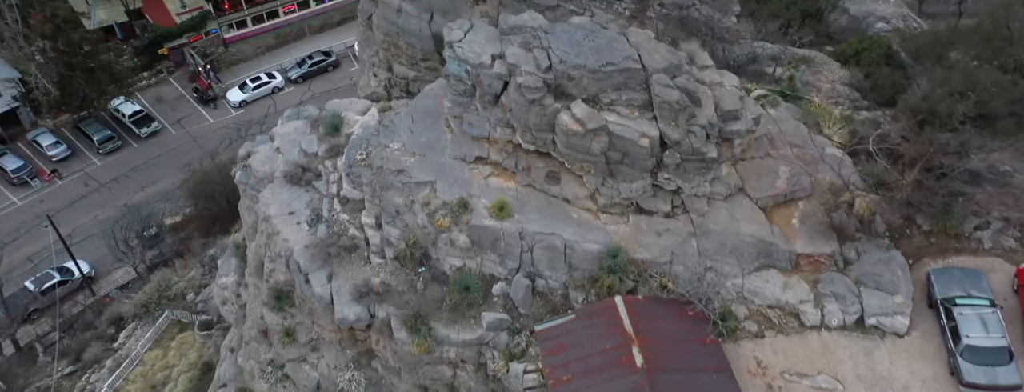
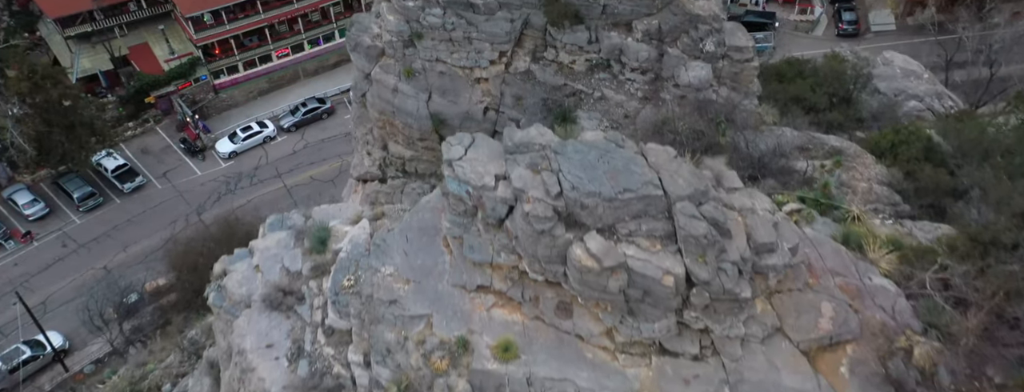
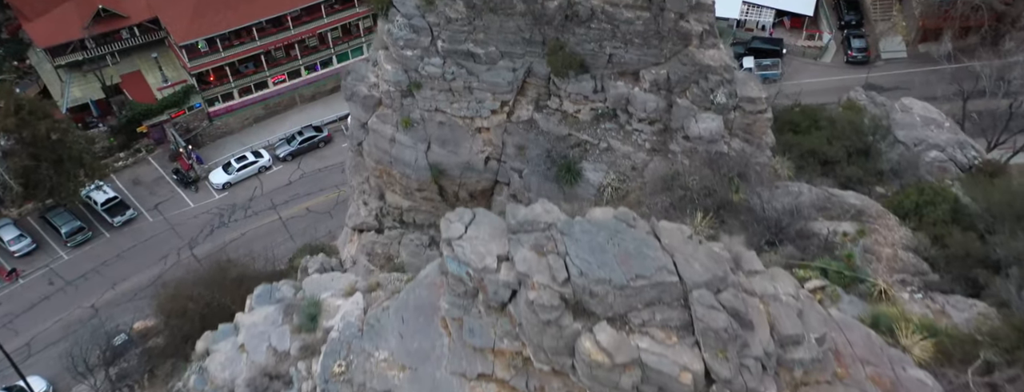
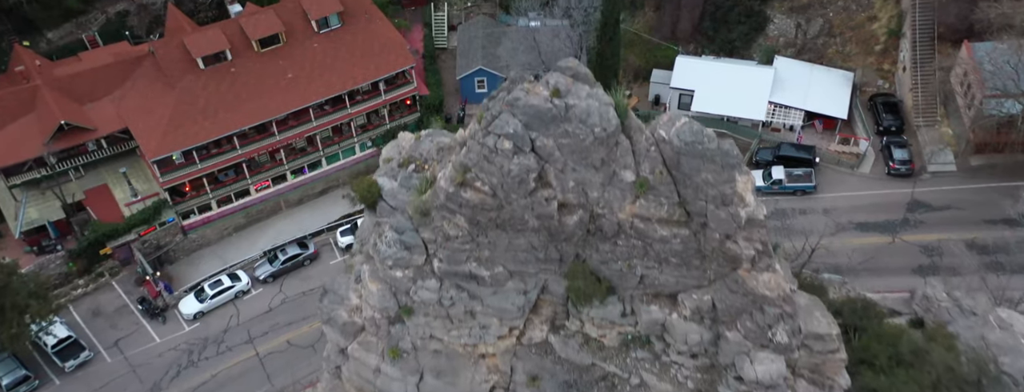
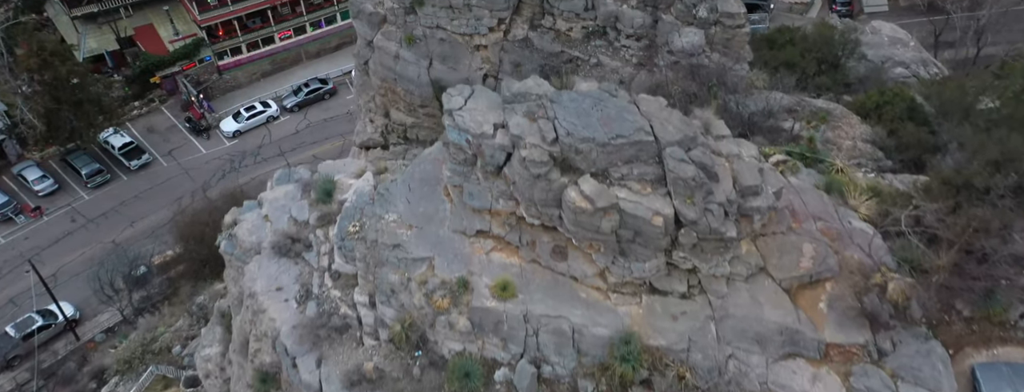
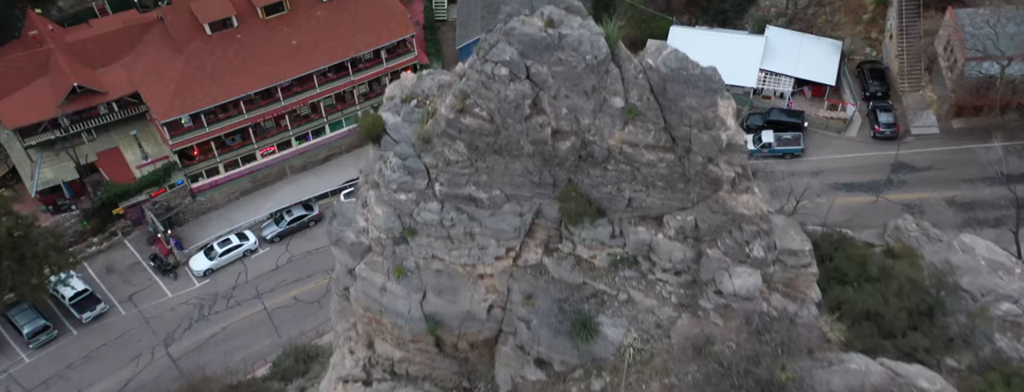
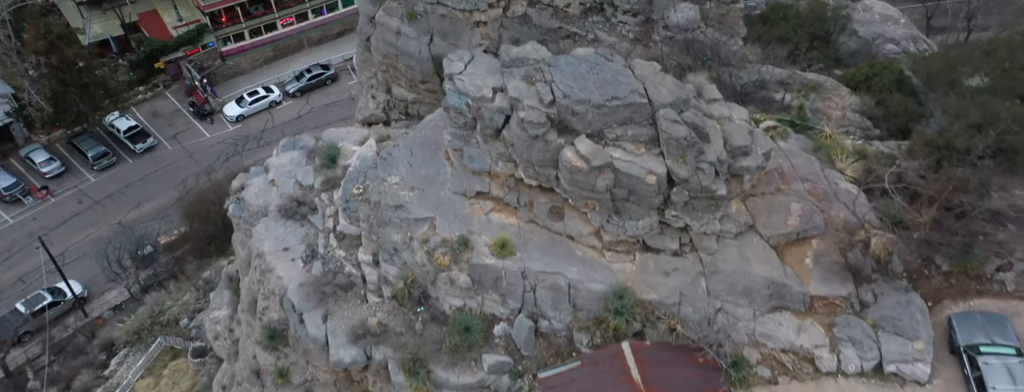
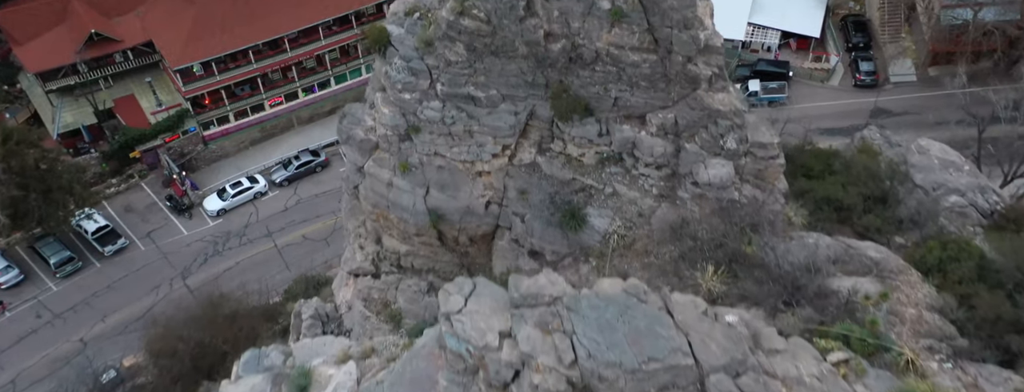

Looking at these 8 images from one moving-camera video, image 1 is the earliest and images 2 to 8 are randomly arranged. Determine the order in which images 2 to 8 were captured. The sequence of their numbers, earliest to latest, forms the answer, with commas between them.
7, 5, 2, 3, 8, 6, 4
